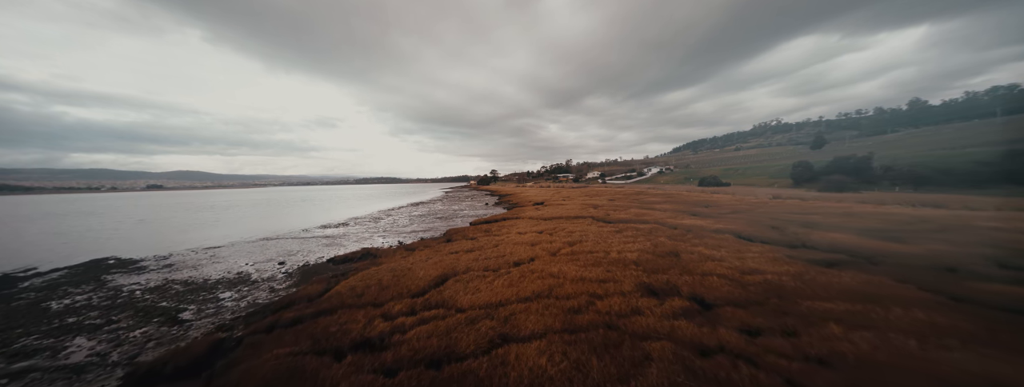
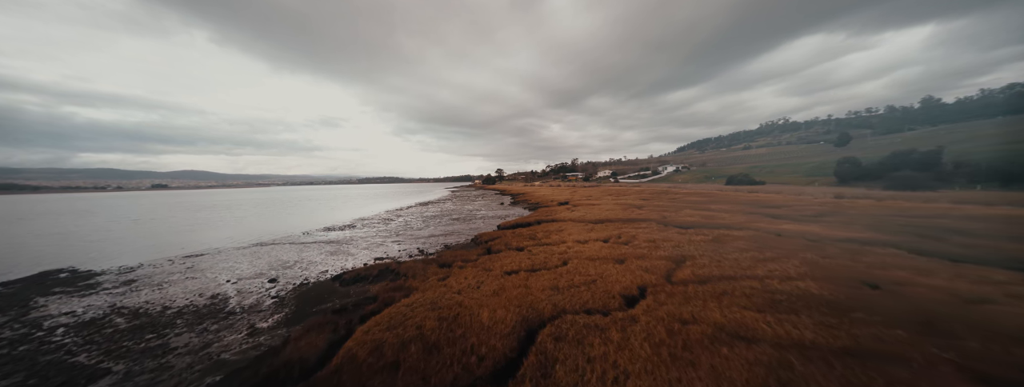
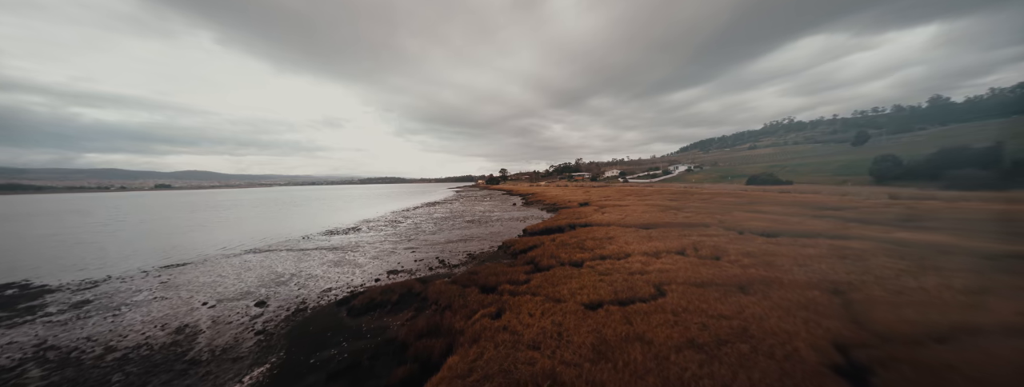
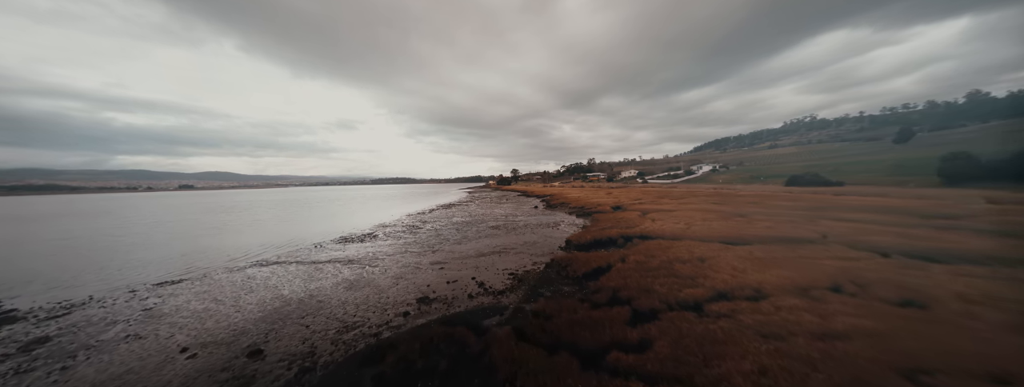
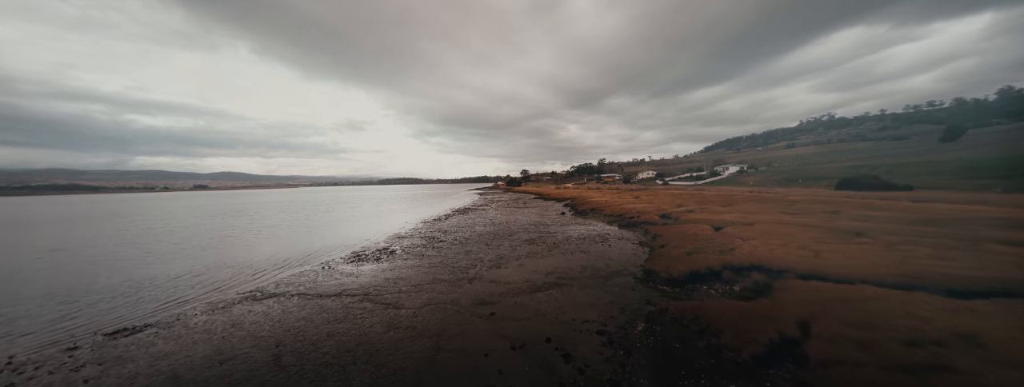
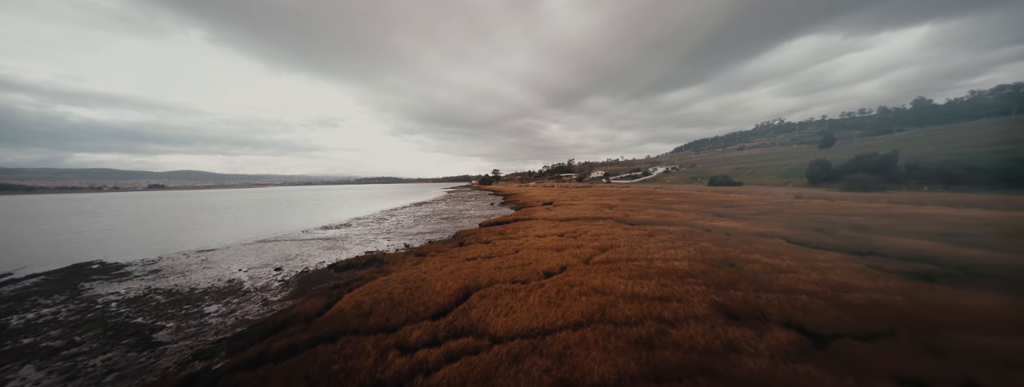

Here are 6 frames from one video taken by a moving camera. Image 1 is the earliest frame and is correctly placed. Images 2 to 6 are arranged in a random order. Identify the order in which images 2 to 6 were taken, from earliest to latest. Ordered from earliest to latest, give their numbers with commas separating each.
6, 2, 3, 4, 5
